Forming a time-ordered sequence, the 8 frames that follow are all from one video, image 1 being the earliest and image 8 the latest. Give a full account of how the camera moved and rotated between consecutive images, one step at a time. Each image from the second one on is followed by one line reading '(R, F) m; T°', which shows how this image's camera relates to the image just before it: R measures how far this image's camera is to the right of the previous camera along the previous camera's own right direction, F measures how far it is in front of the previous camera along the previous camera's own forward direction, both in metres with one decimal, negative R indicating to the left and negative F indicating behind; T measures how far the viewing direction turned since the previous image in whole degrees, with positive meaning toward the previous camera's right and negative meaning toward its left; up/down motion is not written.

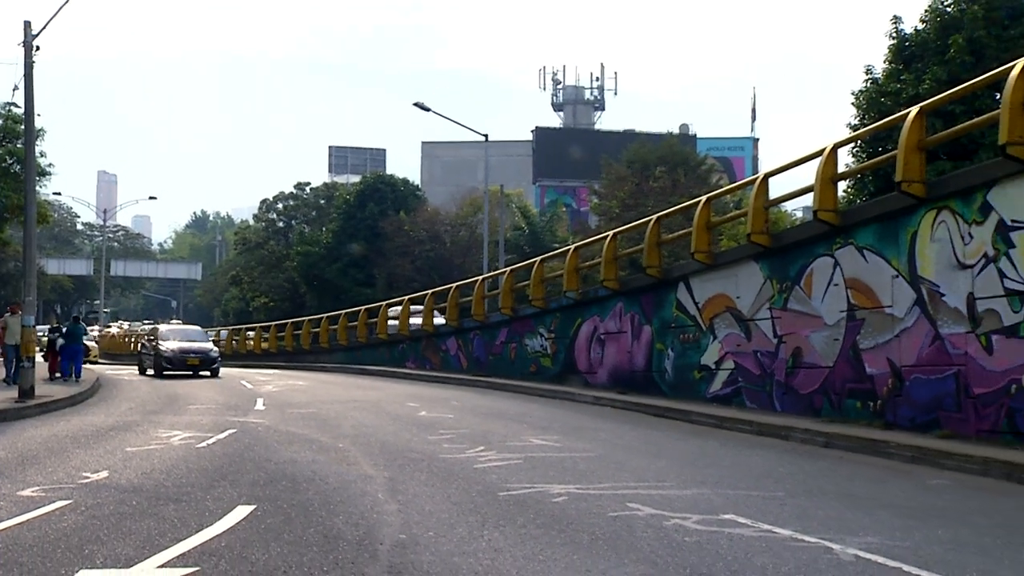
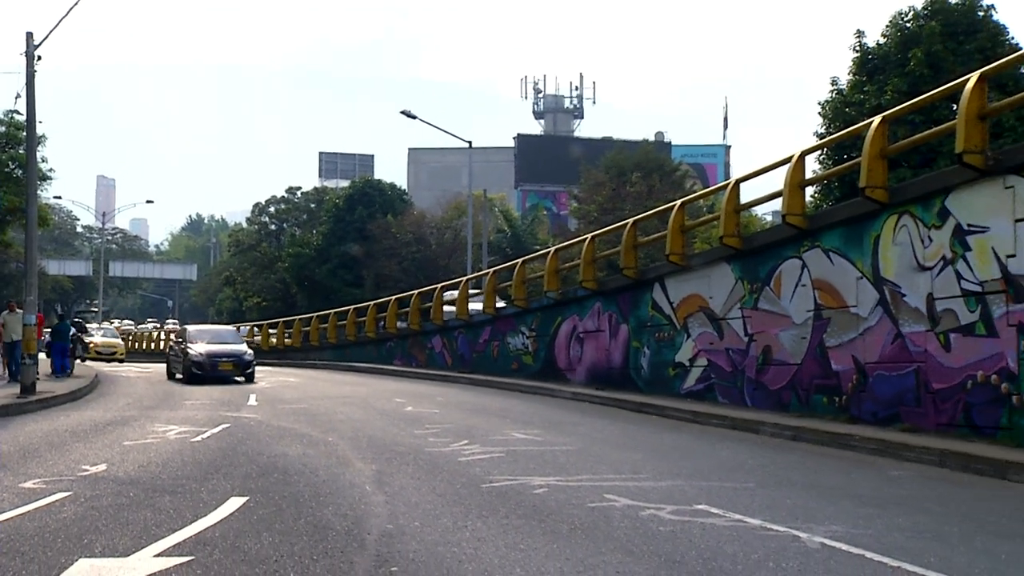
(+0.1, -0.5) m; +1°
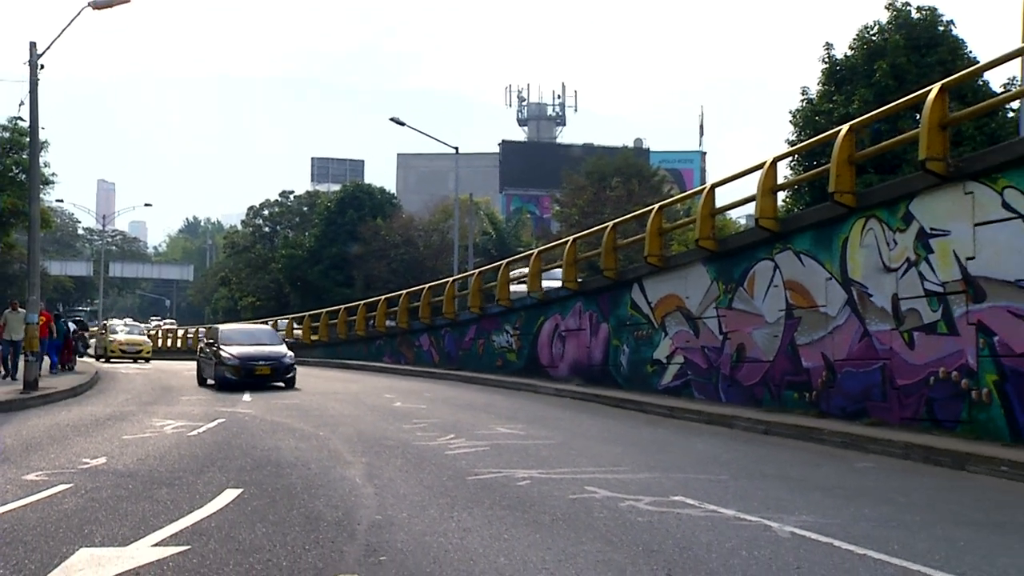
(0.0, -0.5) m; +1°
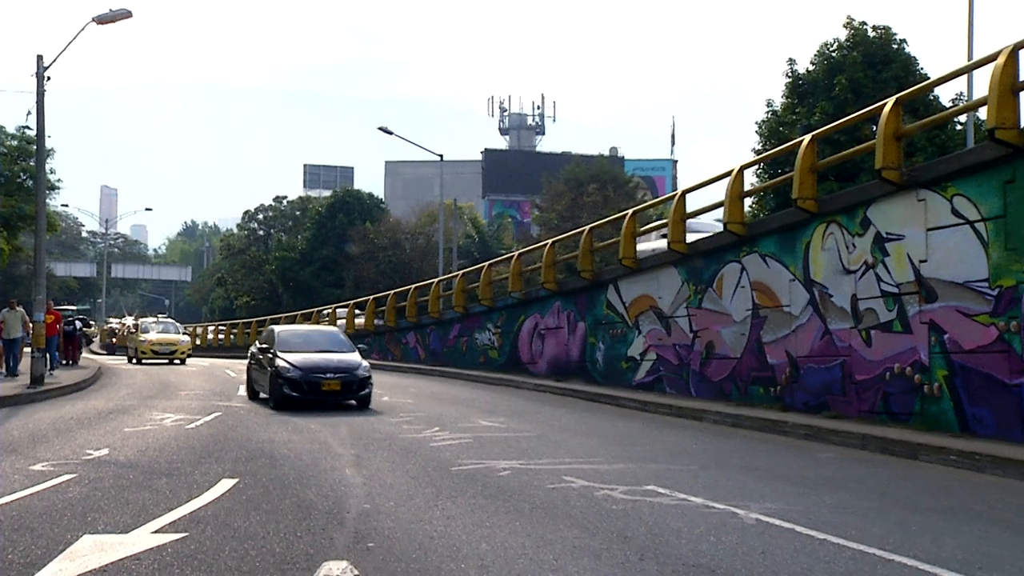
(0.0, -0.7) m; +1°
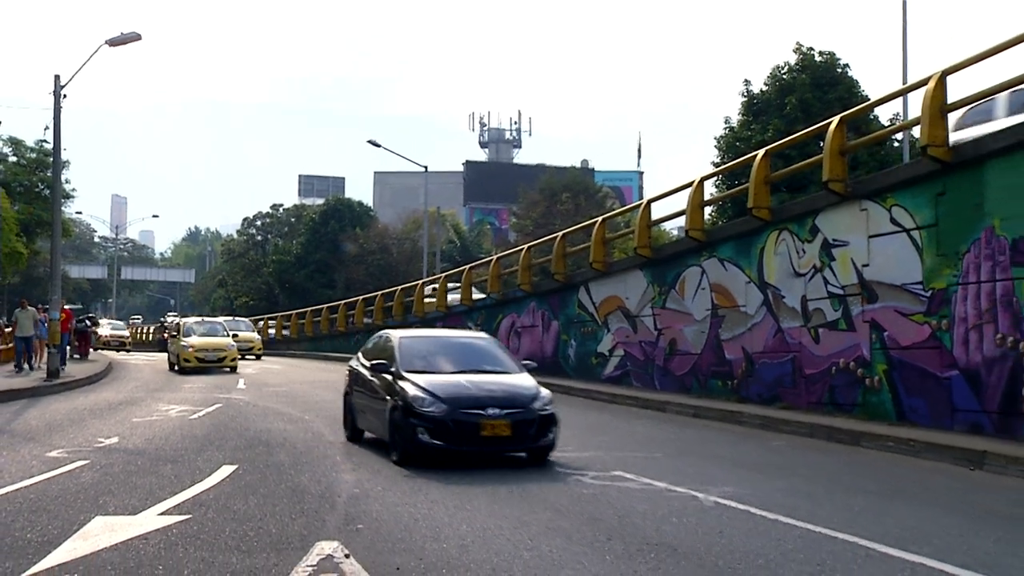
(0.0, -1.2) m; +1°
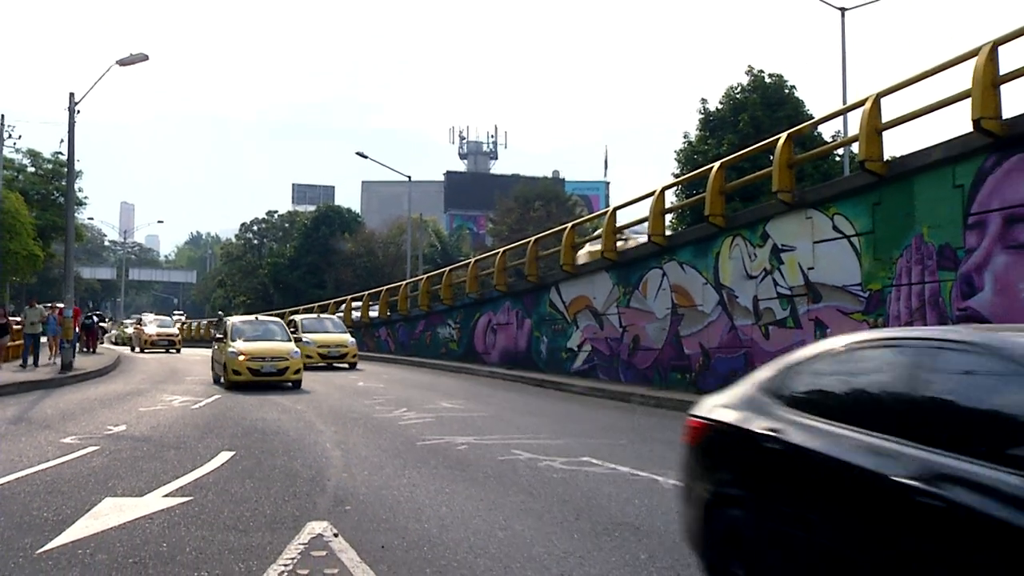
(0.0, -1.3) m; +1°
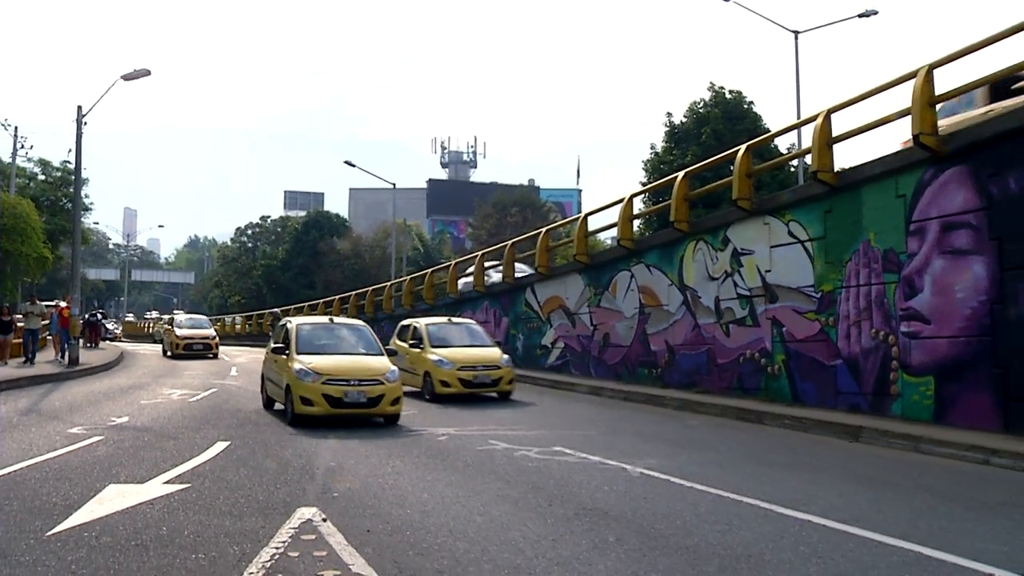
(0.0, -1.1) m; +1°
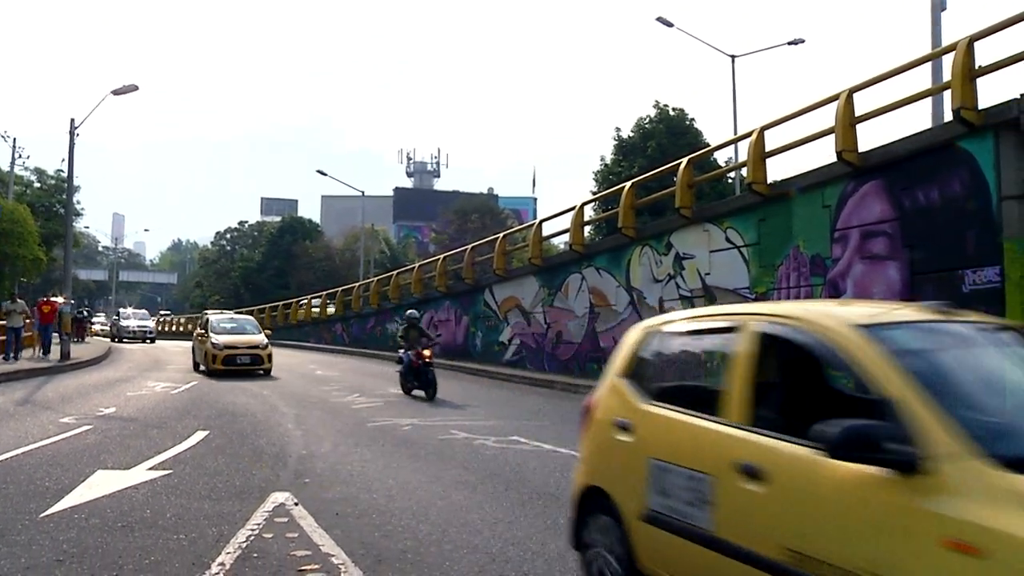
(0.0, -1.4) m; +2°
